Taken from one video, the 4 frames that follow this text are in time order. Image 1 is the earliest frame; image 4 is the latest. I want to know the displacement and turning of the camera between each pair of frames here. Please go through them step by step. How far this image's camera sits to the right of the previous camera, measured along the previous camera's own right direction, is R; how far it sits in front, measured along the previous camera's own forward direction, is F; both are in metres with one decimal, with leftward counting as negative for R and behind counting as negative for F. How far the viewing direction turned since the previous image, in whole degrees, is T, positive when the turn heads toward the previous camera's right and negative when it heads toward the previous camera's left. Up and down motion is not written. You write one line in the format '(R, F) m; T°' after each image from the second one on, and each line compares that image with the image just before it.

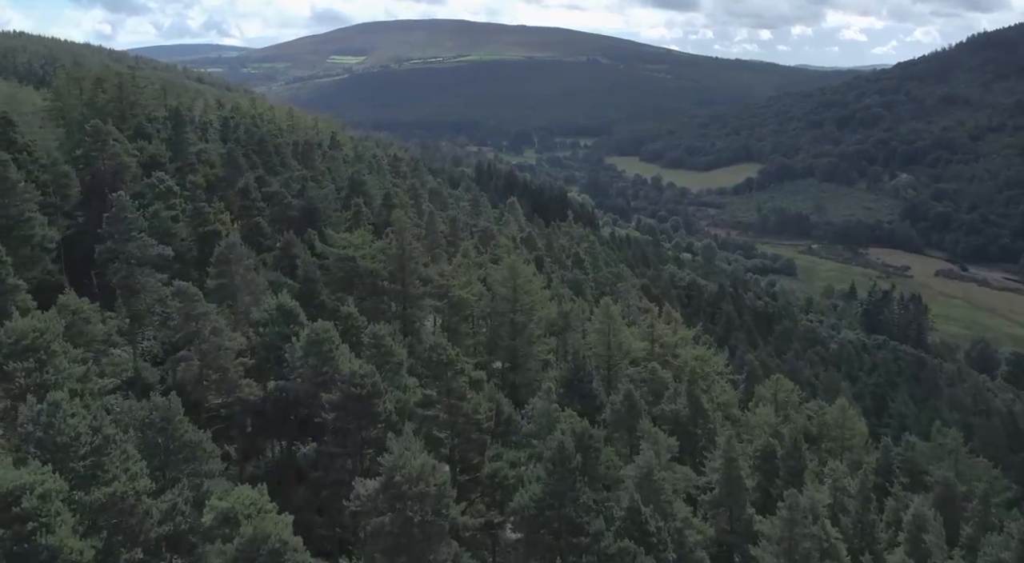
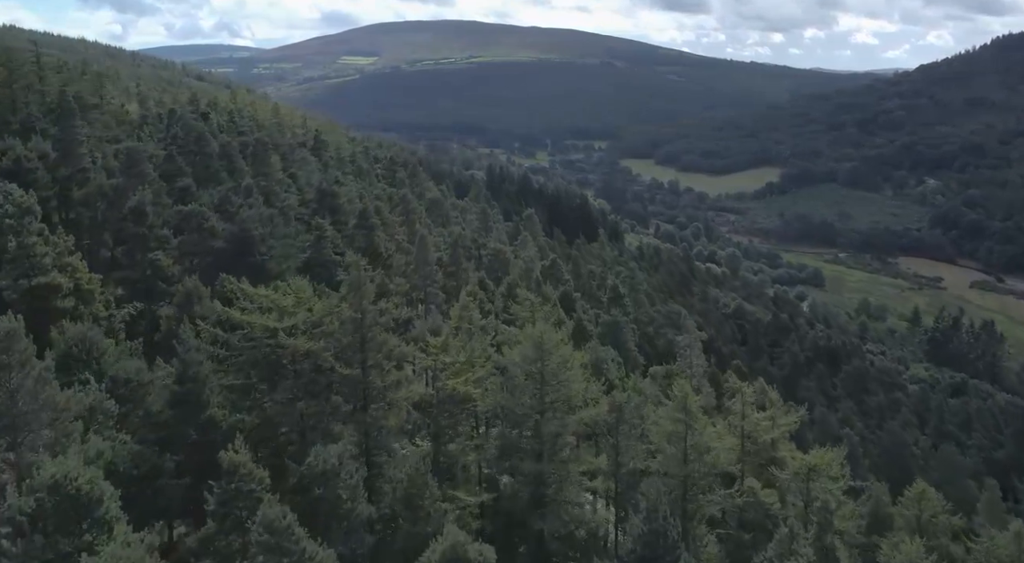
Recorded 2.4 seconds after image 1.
(-0.7, +22.9) m; -1°
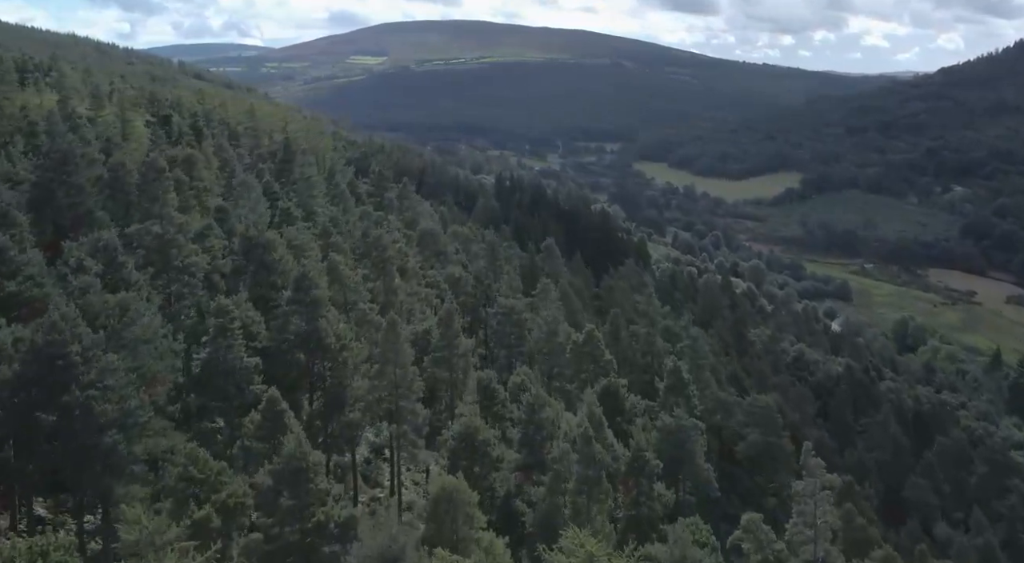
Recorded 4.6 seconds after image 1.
(-0.7, +23.2) m; -1°
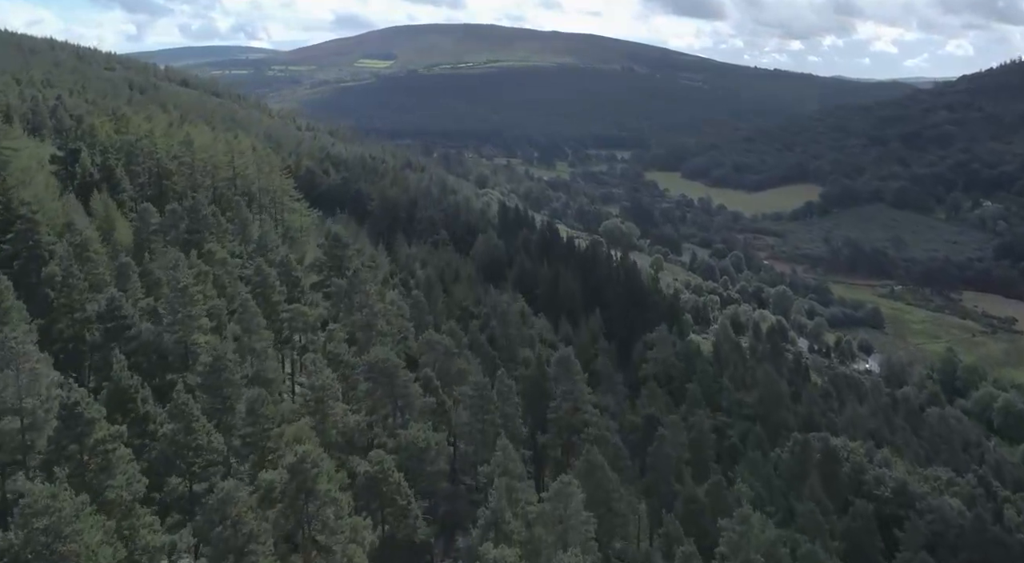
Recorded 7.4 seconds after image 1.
(+0.5, +29.1) m; 0°
